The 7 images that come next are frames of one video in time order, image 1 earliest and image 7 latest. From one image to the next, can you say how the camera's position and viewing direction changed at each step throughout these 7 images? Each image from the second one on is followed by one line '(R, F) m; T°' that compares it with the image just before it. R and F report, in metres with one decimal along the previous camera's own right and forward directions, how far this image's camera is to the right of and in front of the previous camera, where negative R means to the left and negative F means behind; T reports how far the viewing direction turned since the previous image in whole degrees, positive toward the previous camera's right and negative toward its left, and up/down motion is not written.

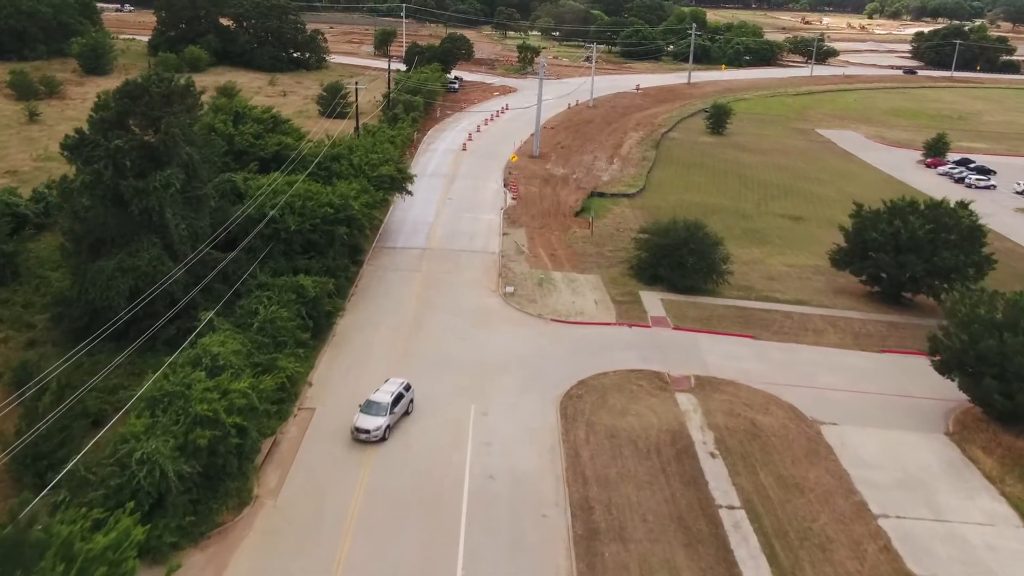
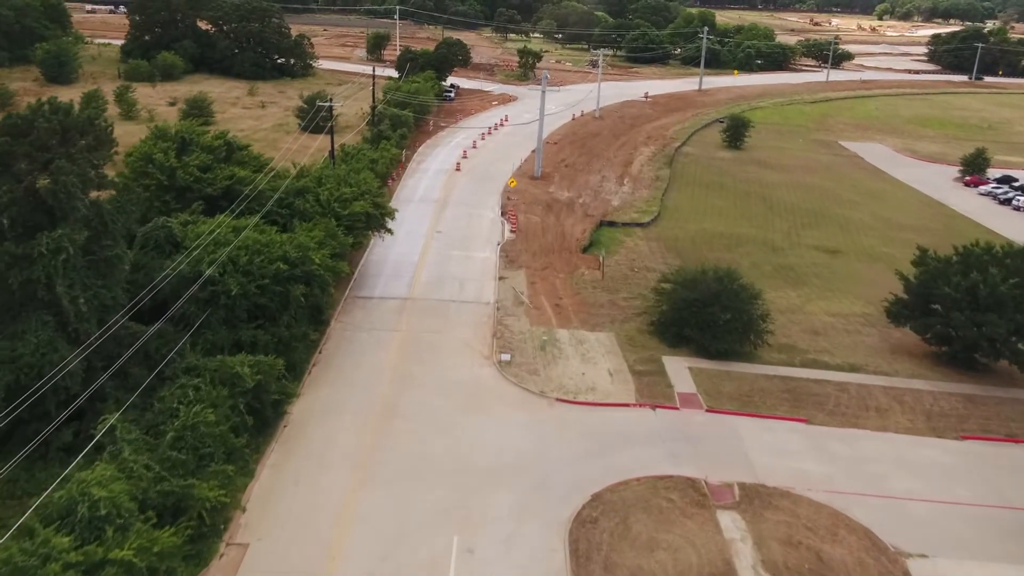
(+0.1, +5.4) m; 0°
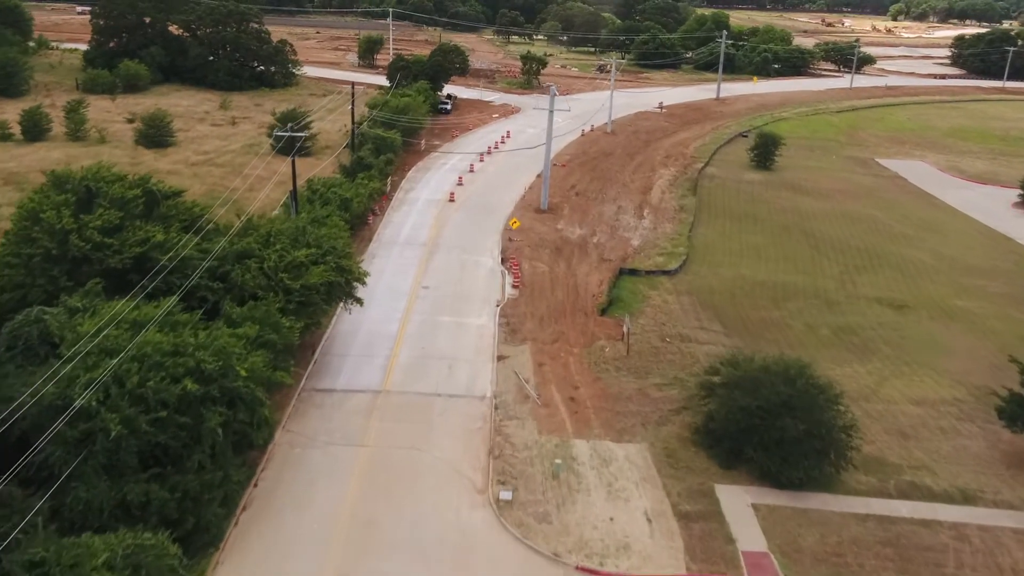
(0.0, +6.7) m; 0°
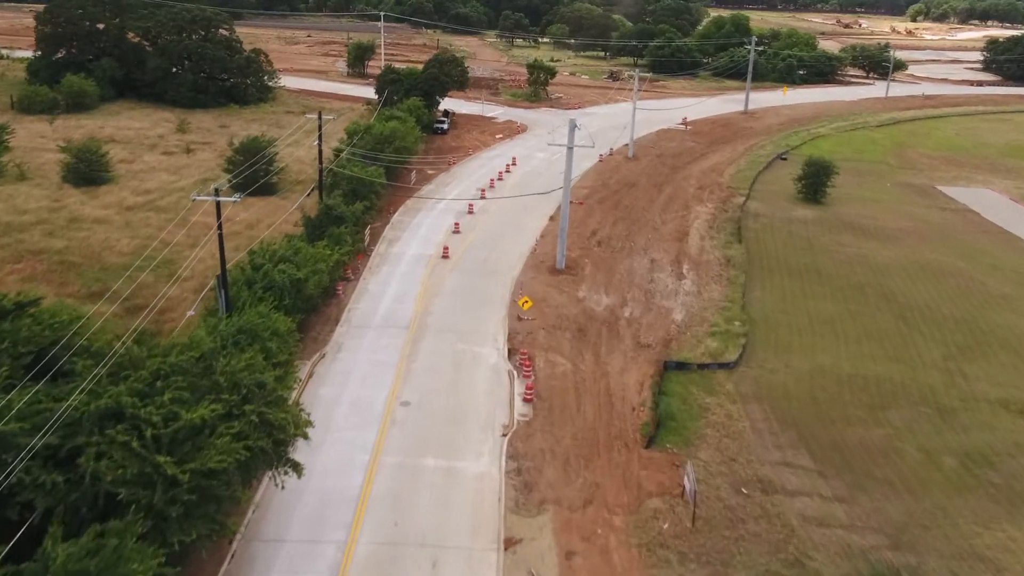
(-0.2, +8.3) m; 0°
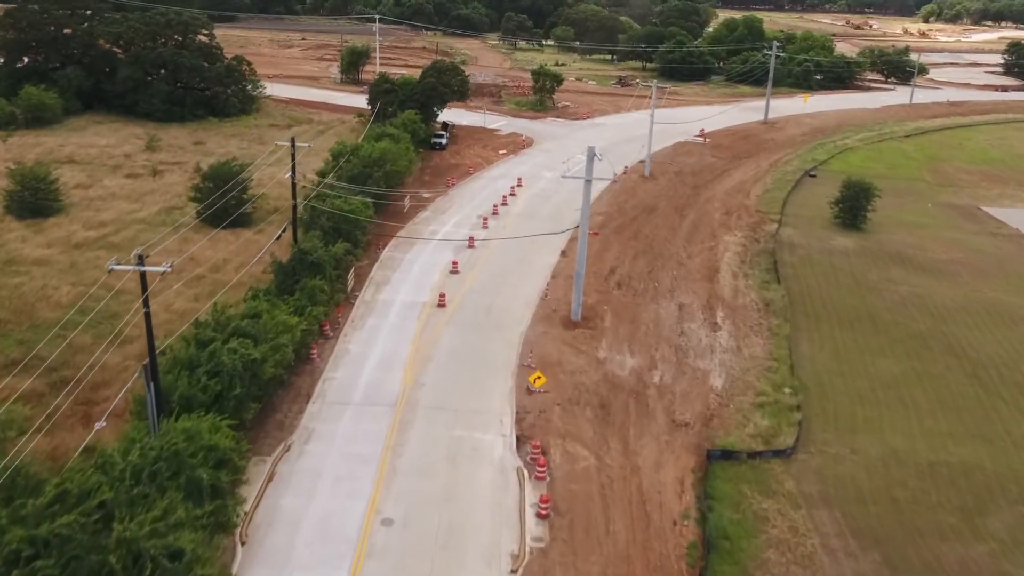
(-0.2, +4.8) m; 0°
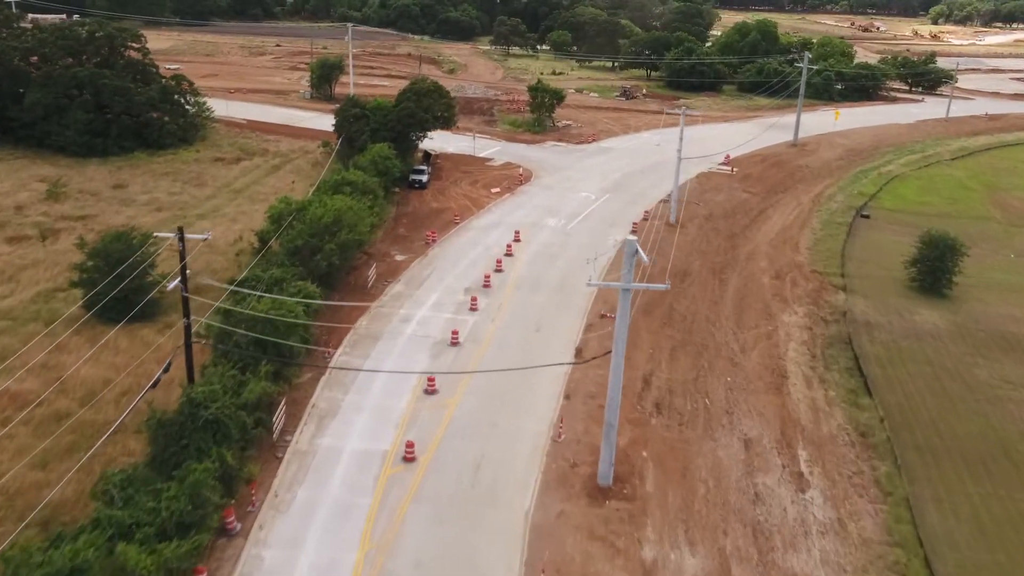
(-0.2, +8.9) m; +1°
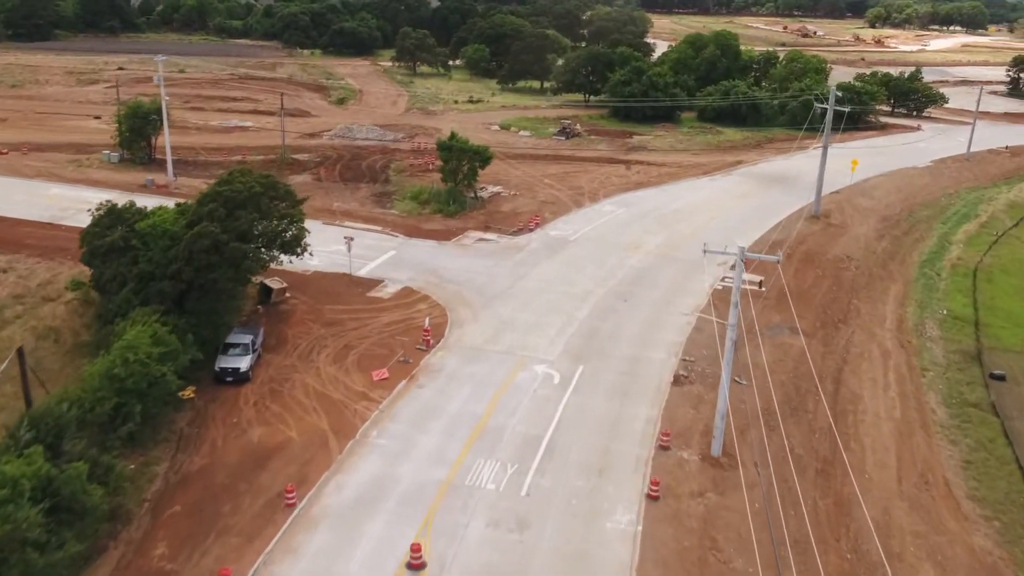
(+0.7, +19.5) m; +5°
